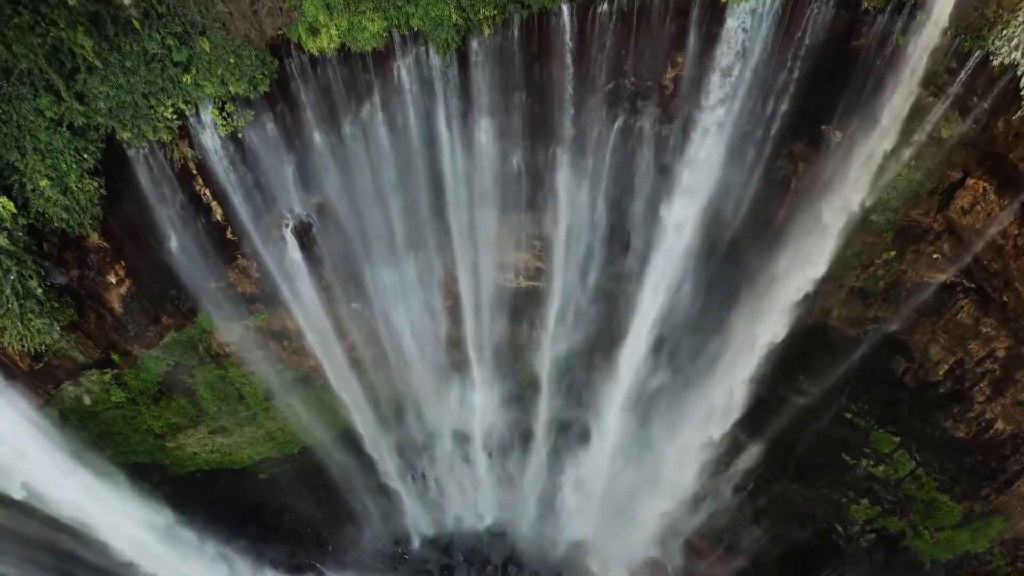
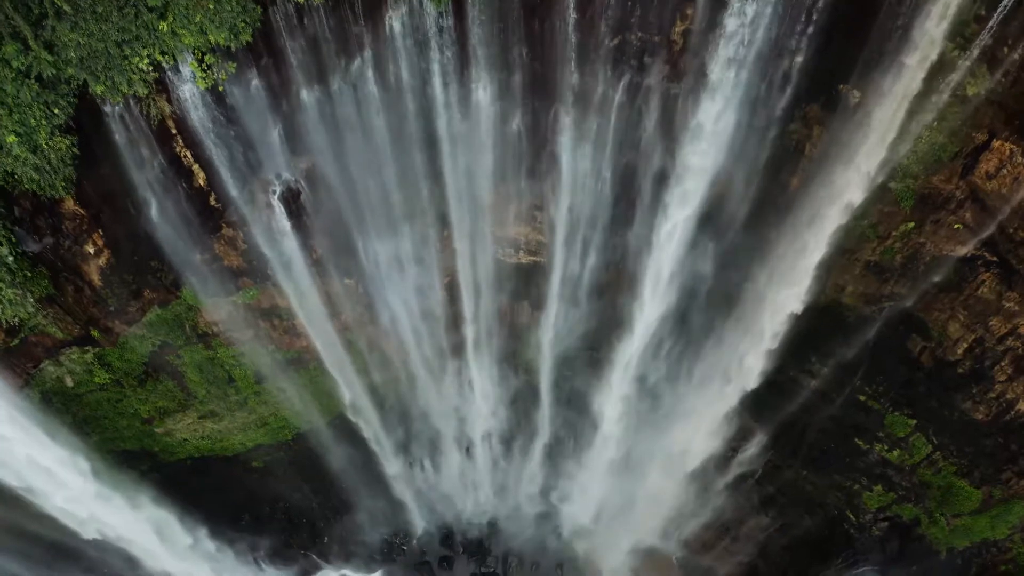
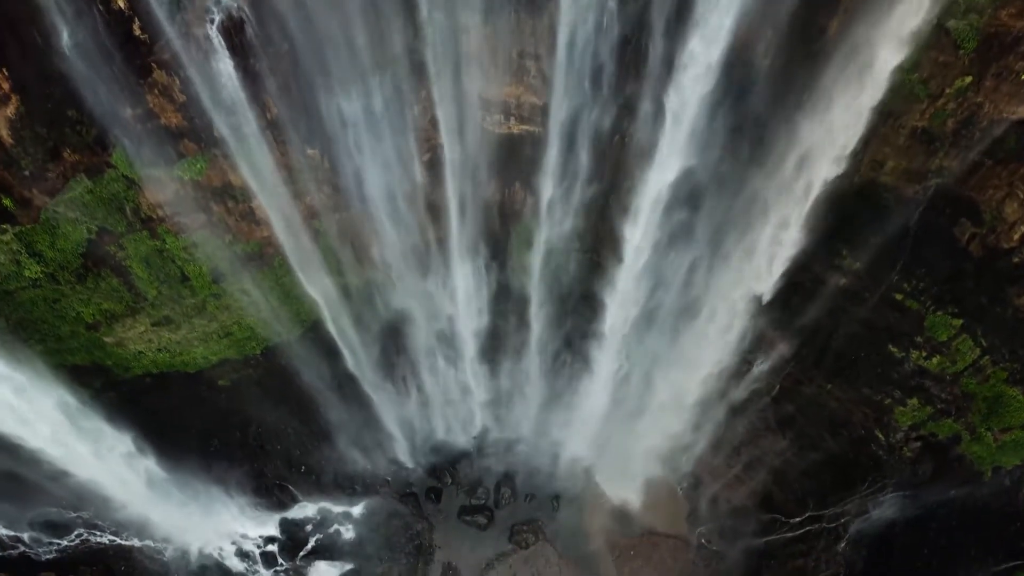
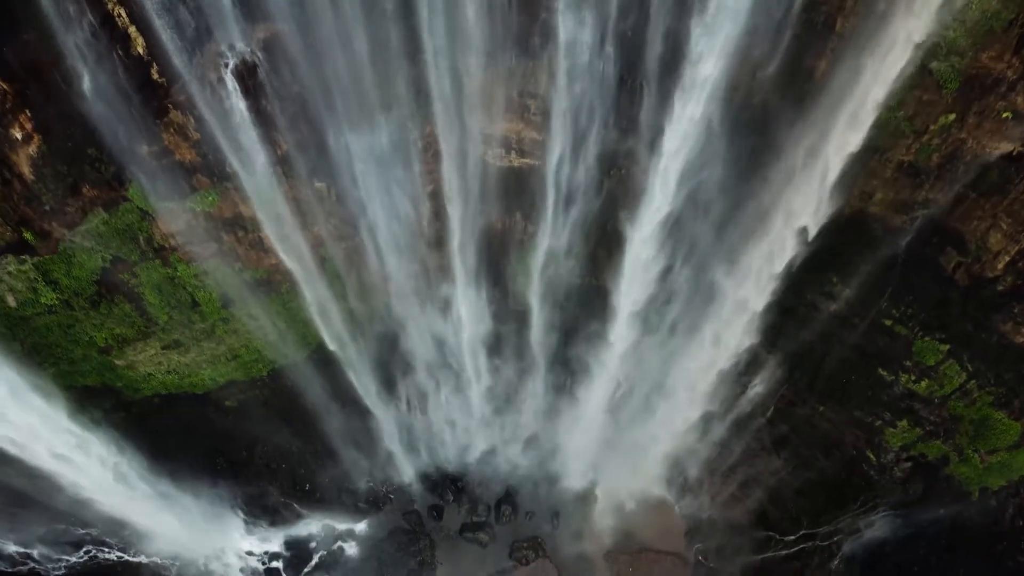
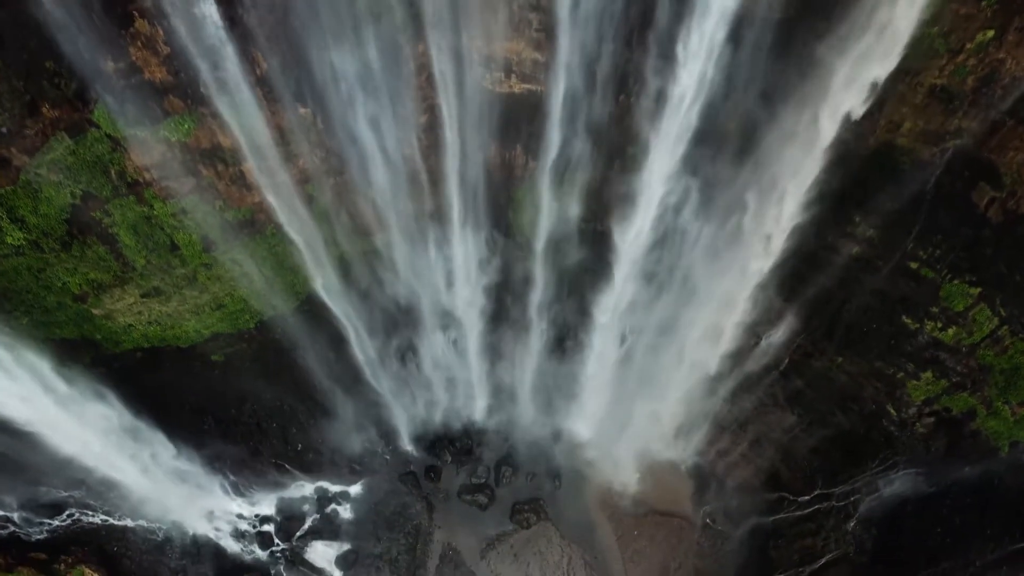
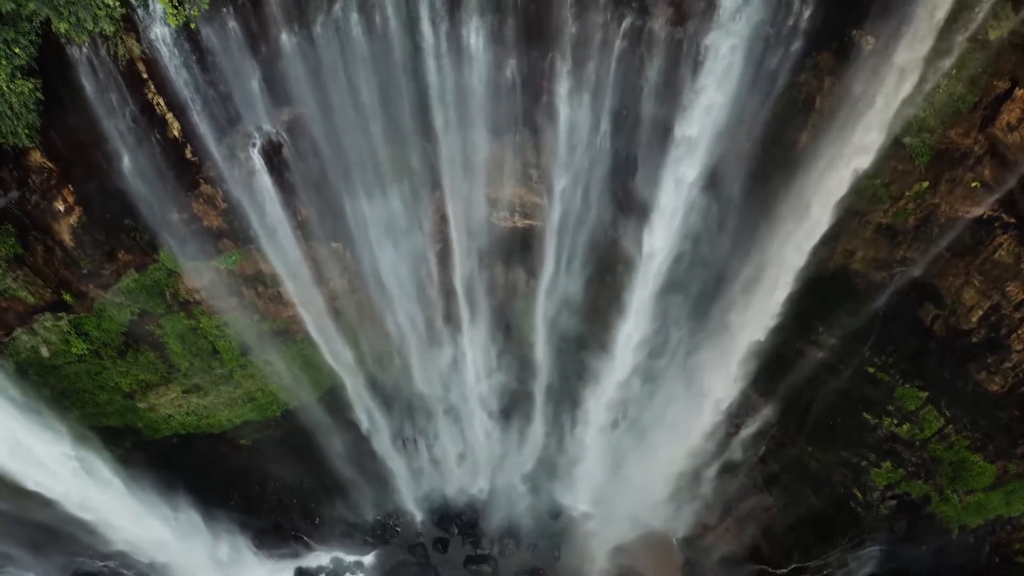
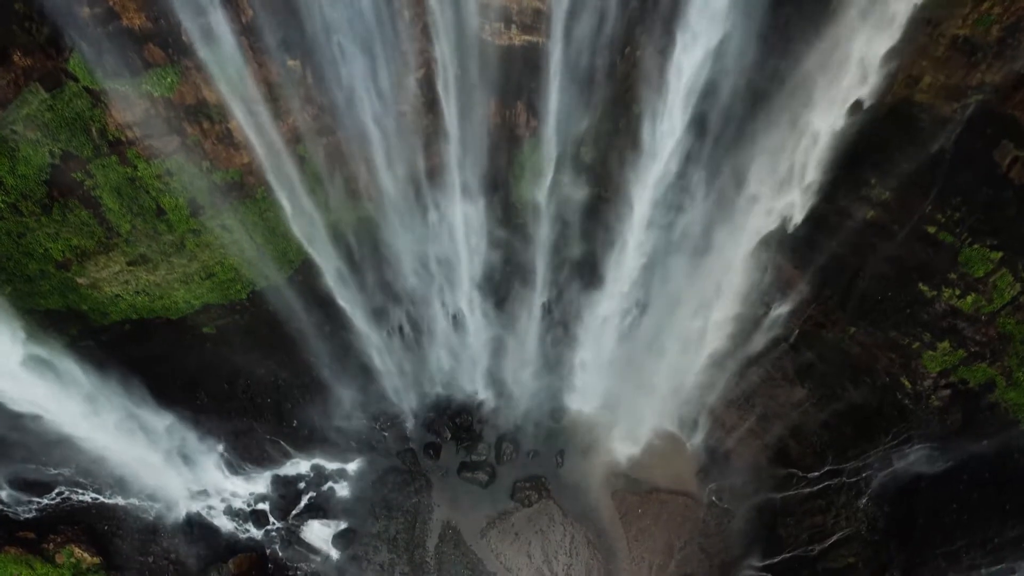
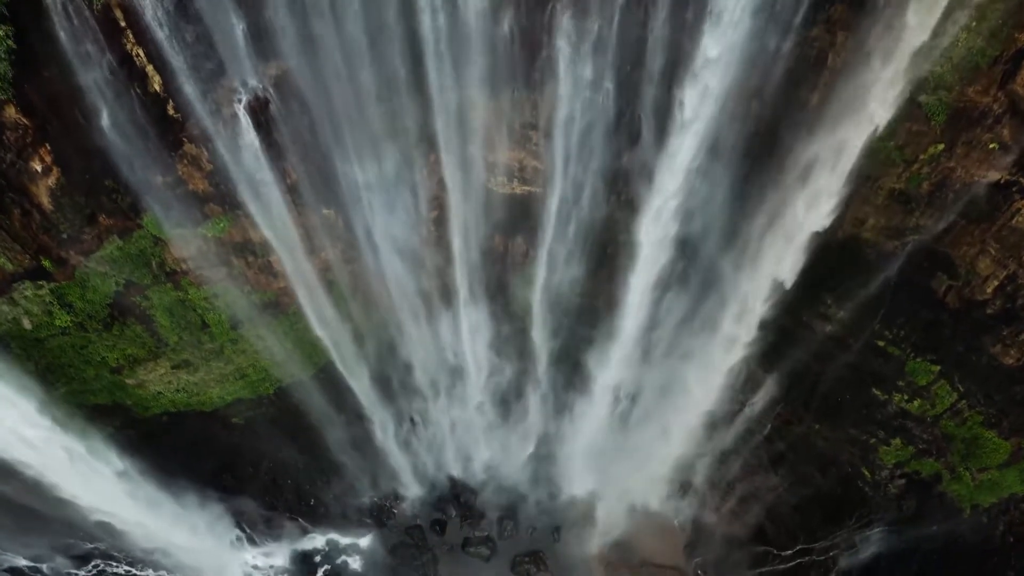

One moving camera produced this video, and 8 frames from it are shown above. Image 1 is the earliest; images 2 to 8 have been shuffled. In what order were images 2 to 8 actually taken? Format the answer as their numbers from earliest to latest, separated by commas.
2, 6, 8, 4, 3, 5, 7
